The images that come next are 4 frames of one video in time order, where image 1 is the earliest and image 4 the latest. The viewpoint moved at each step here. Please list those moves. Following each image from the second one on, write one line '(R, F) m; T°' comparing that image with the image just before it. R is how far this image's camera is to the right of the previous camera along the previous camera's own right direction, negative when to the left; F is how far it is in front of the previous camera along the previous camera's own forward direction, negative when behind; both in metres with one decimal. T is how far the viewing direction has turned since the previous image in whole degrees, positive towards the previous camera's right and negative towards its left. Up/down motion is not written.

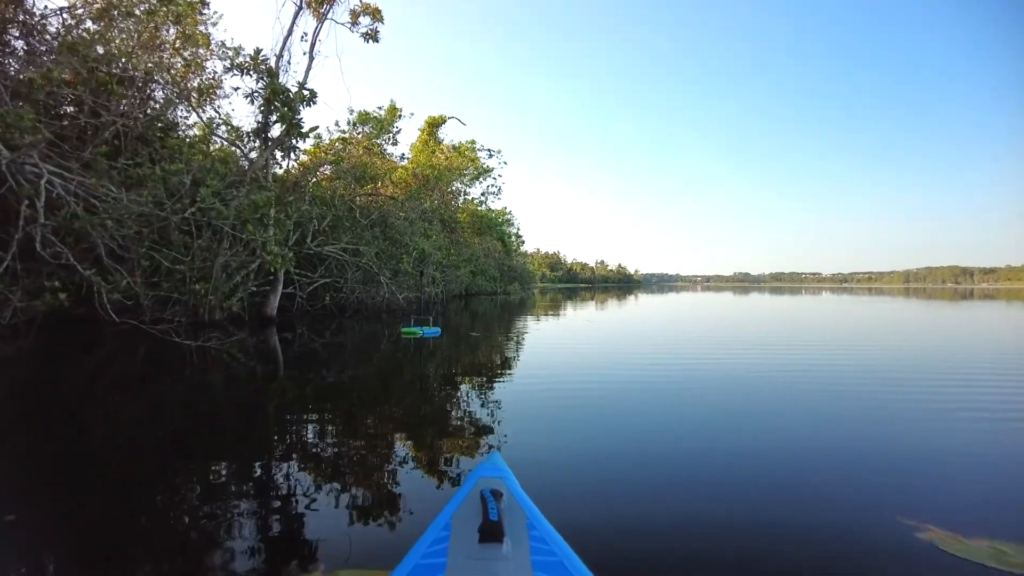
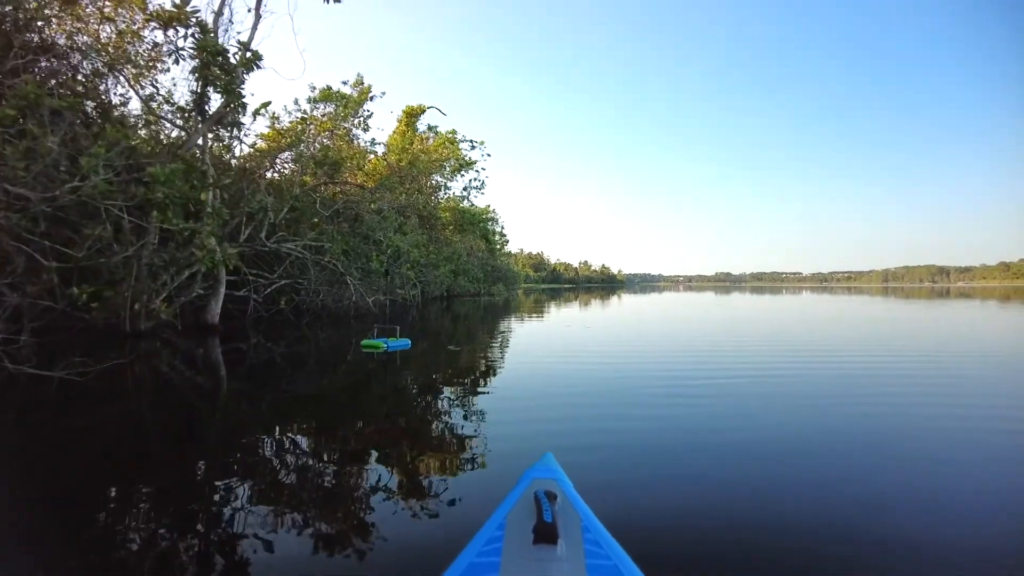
(0.0, +1.0) m; +2°
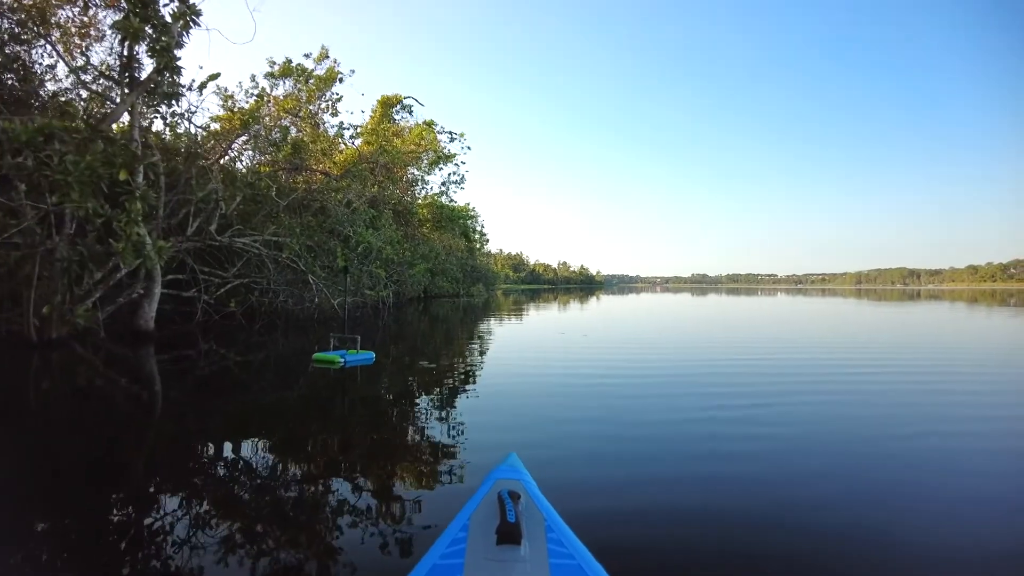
(-0.1, +0.8) m; +2°
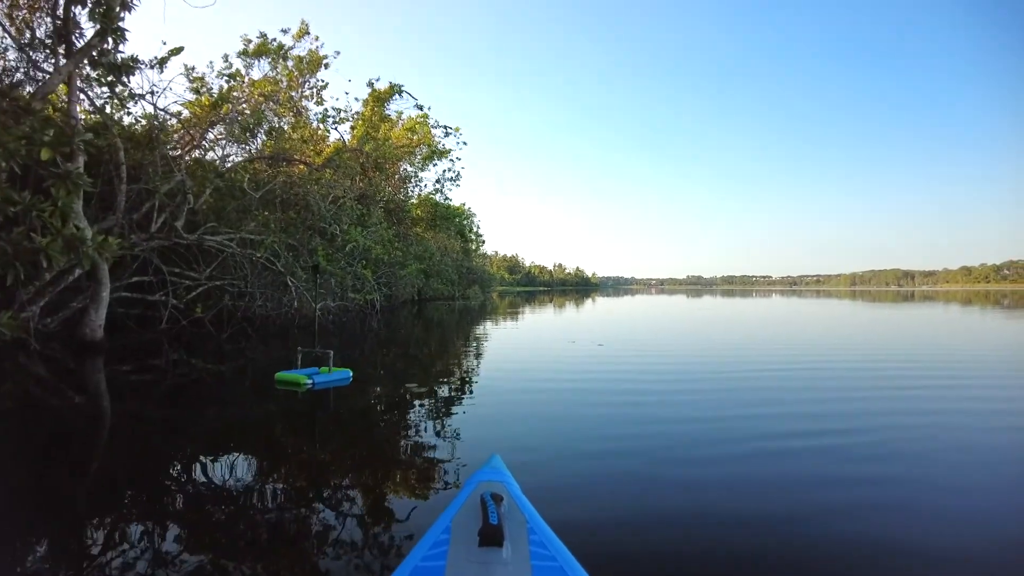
(-0.1, +0.7) m; 0°
